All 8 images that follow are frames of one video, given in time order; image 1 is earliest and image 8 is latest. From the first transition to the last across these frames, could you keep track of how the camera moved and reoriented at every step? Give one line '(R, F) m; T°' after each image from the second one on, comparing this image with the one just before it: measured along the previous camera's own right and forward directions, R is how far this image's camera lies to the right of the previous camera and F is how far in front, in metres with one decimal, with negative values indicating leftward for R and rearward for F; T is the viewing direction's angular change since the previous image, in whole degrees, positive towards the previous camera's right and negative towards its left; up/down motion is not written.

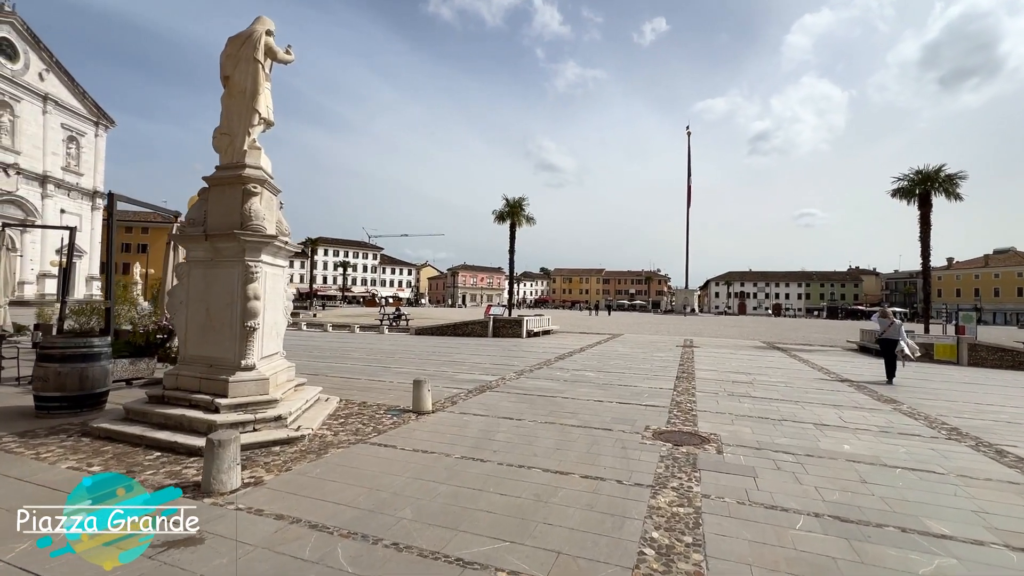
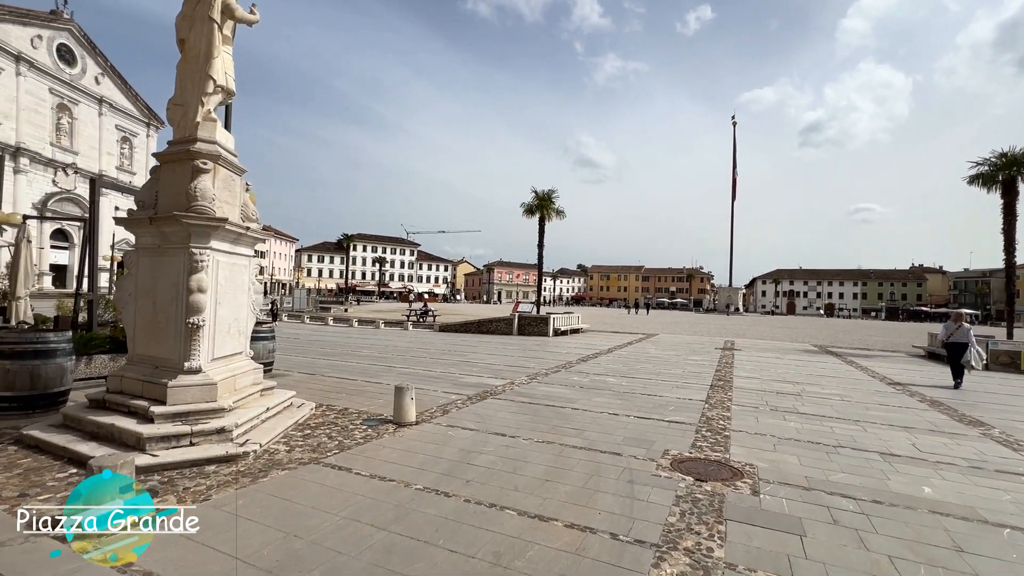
(+0.6, +1.1) m; -5°
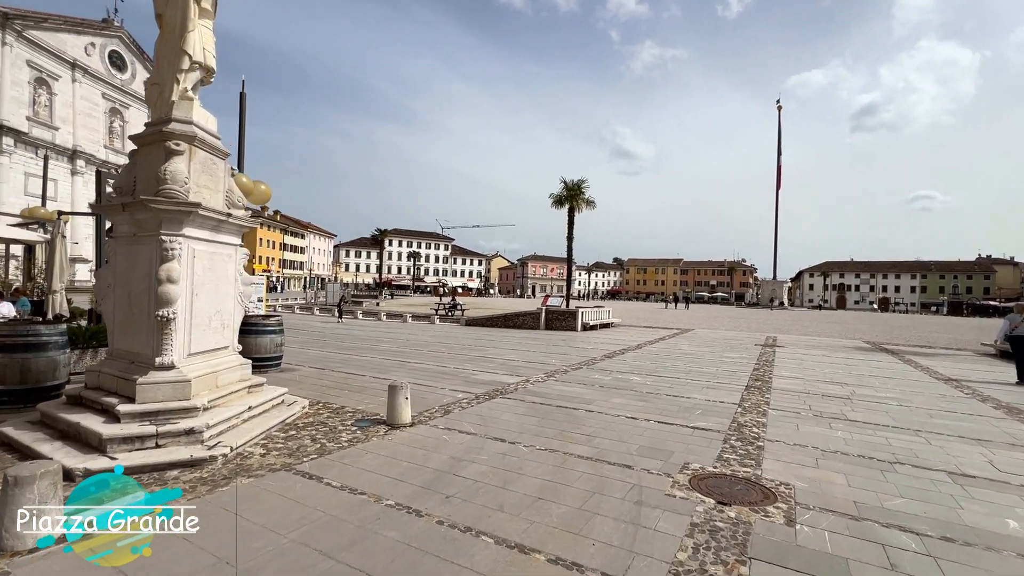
(+0.4, +0.7) m; -4°
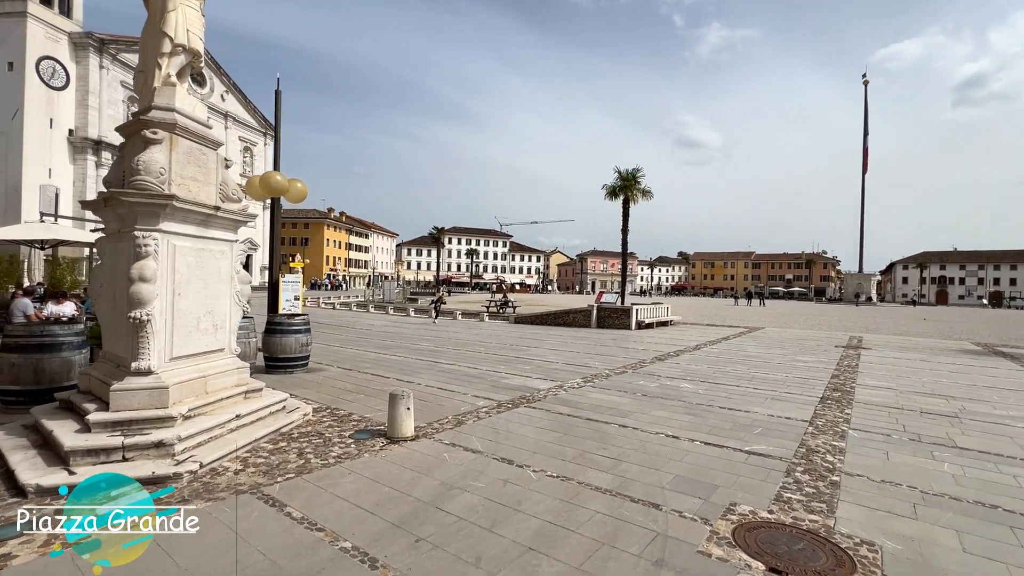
(+0.5, +0.9) m; -7°
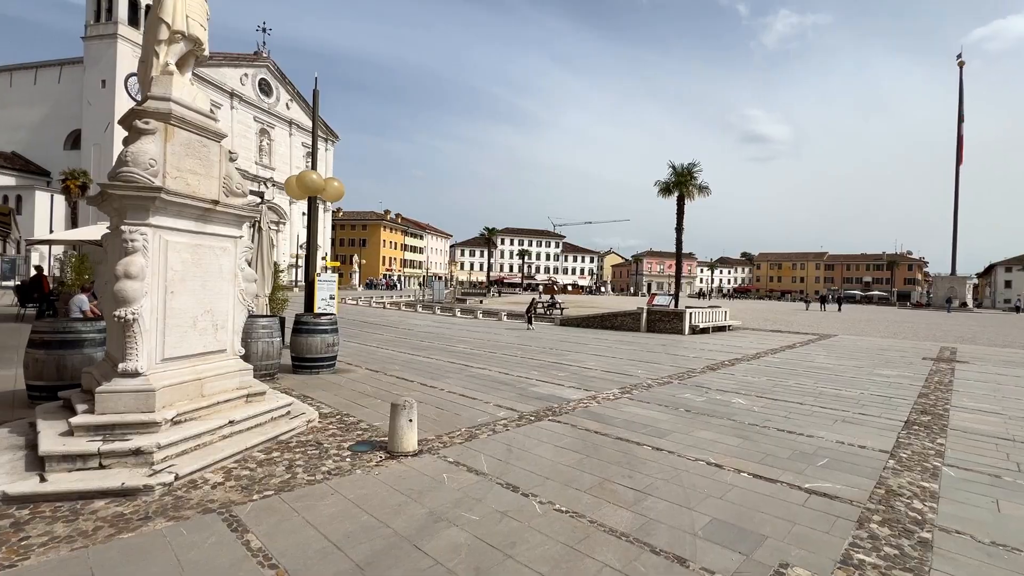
(+0.4, +0.7) m; -7°
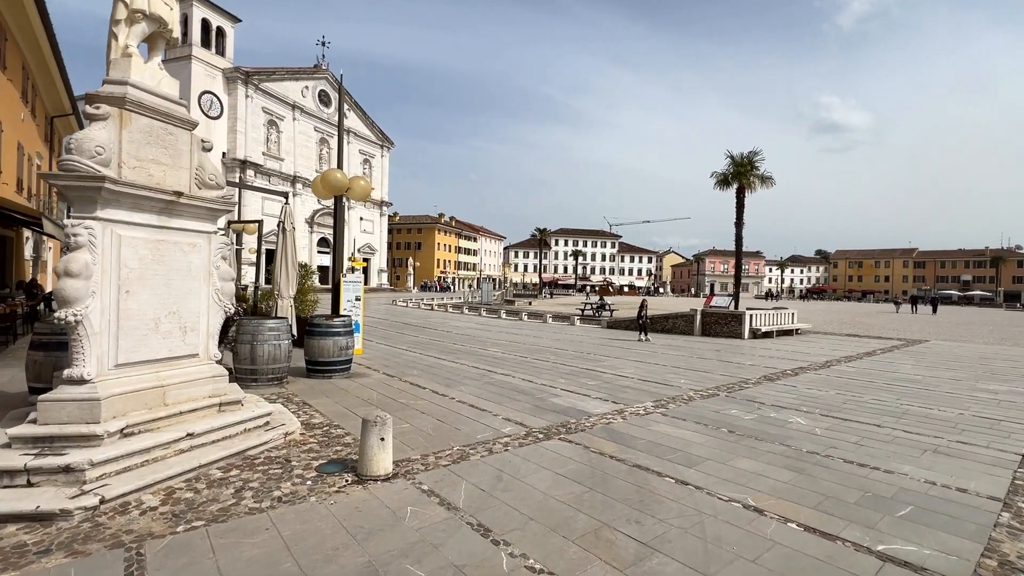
(+0.6, +0.8) m; -7°
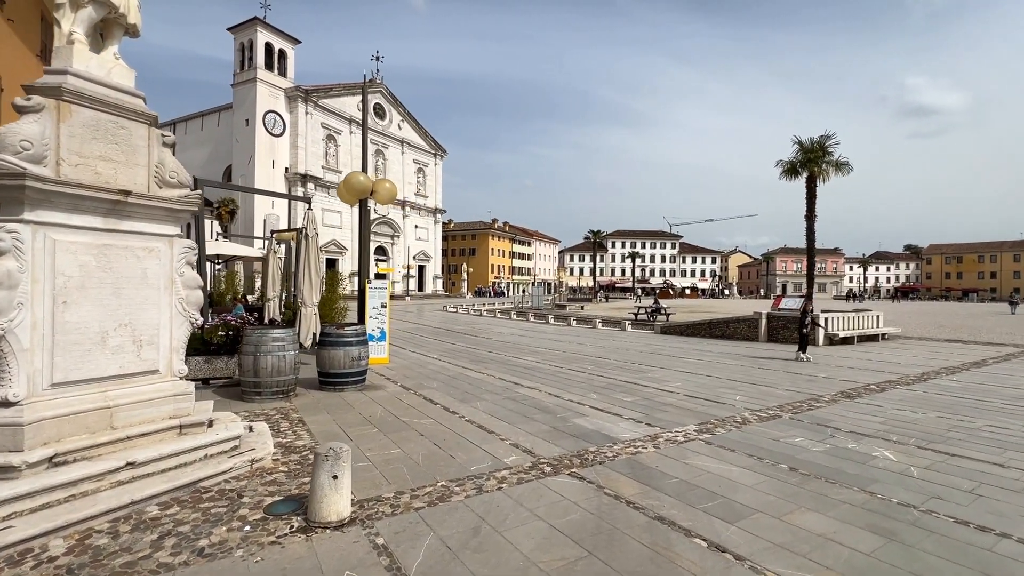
(+0.6, +0.9) m; -7°
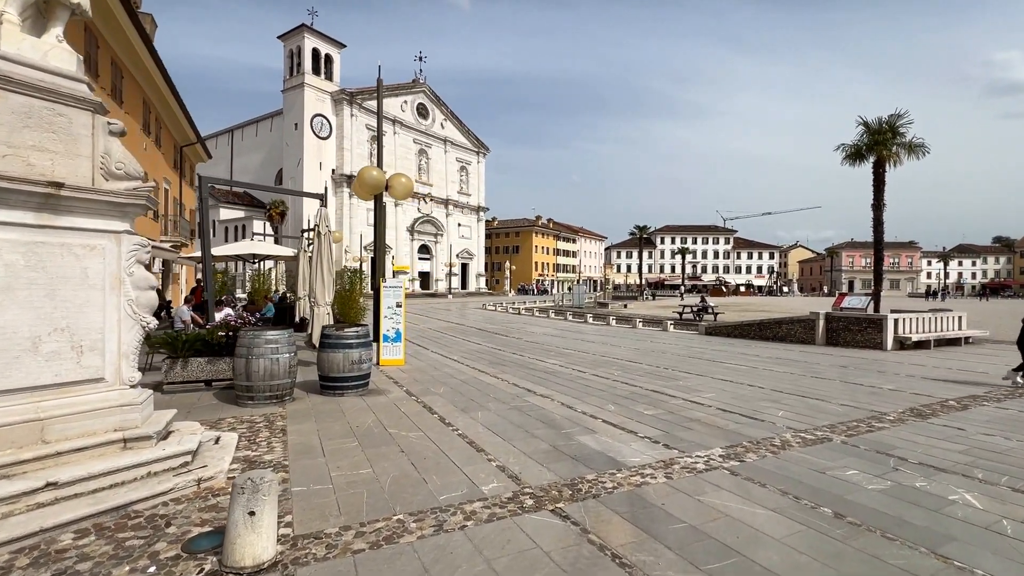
(+0.6, +0.7) m; -6°
